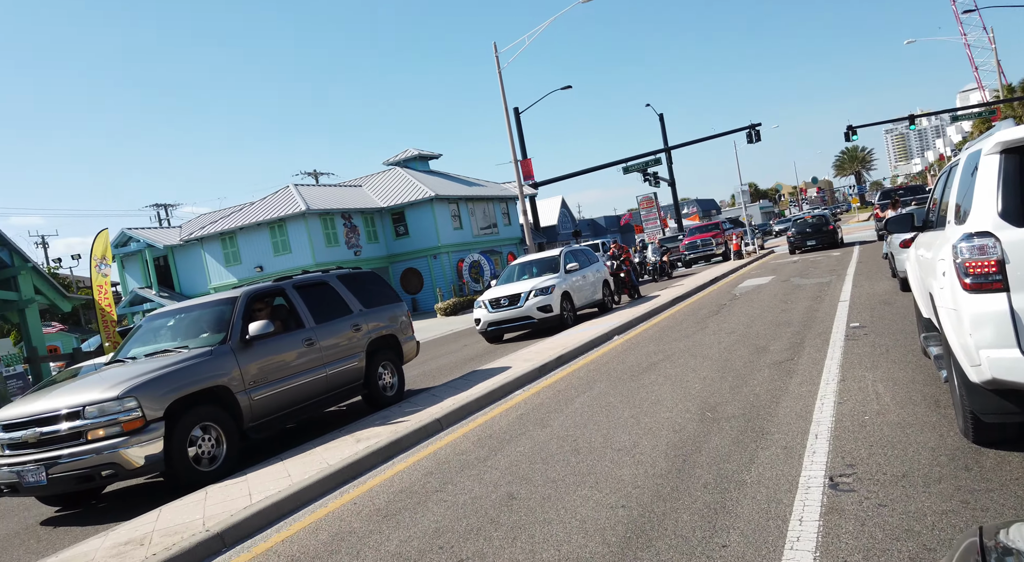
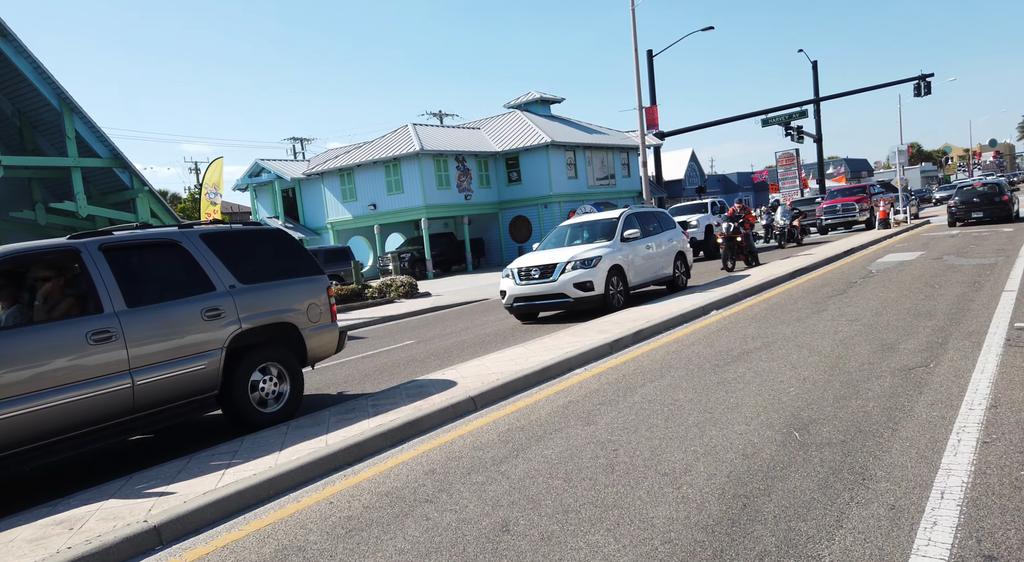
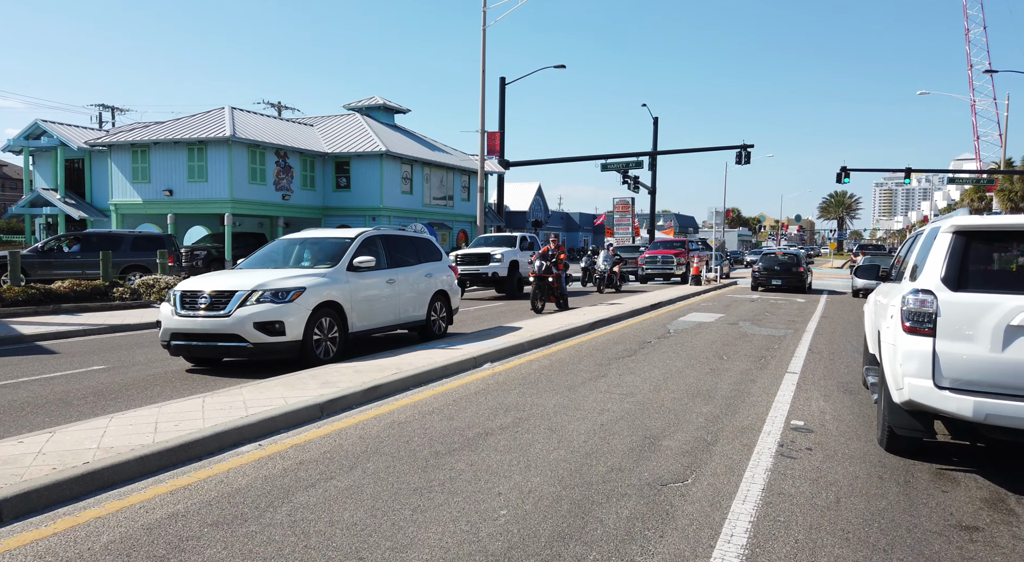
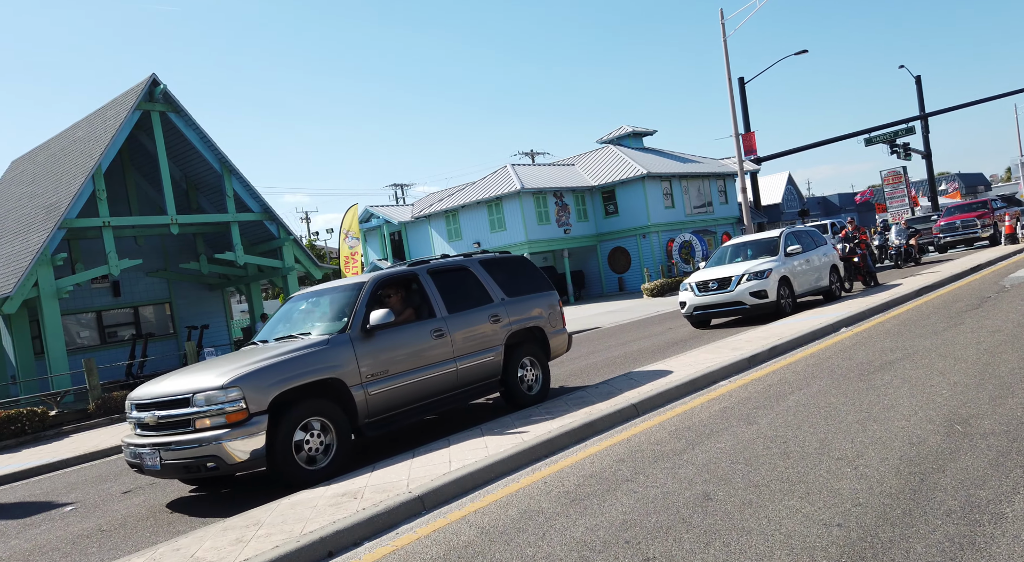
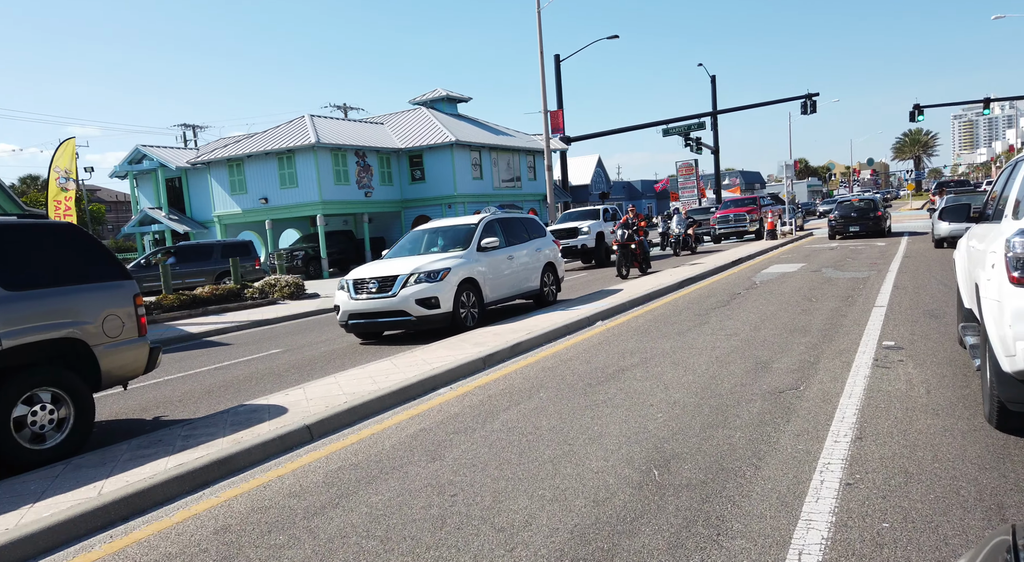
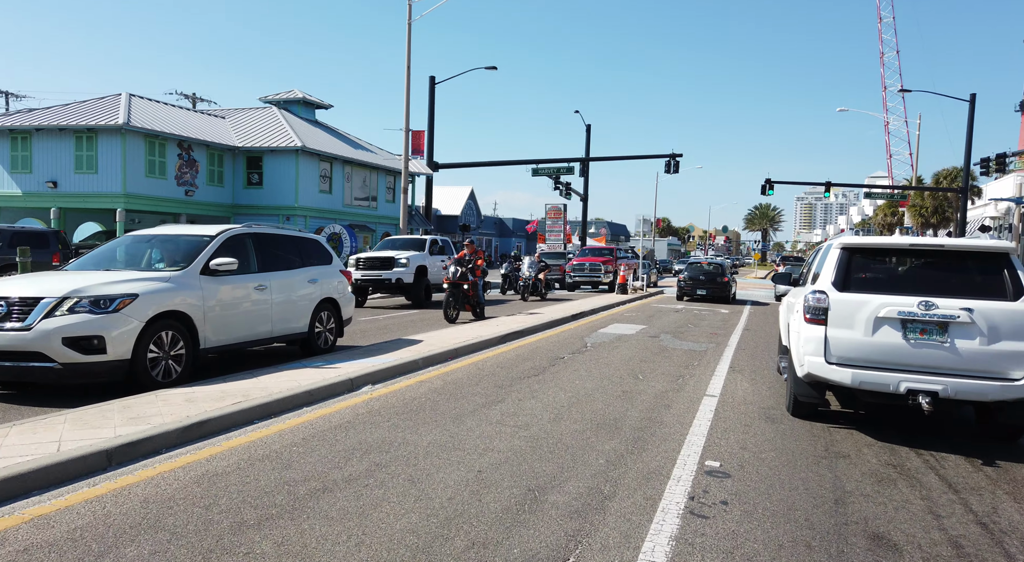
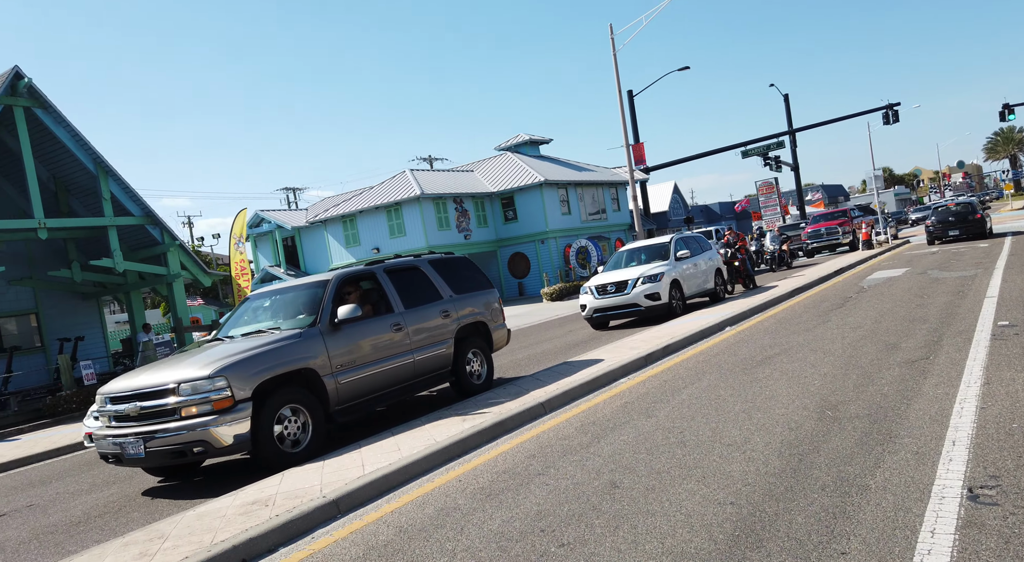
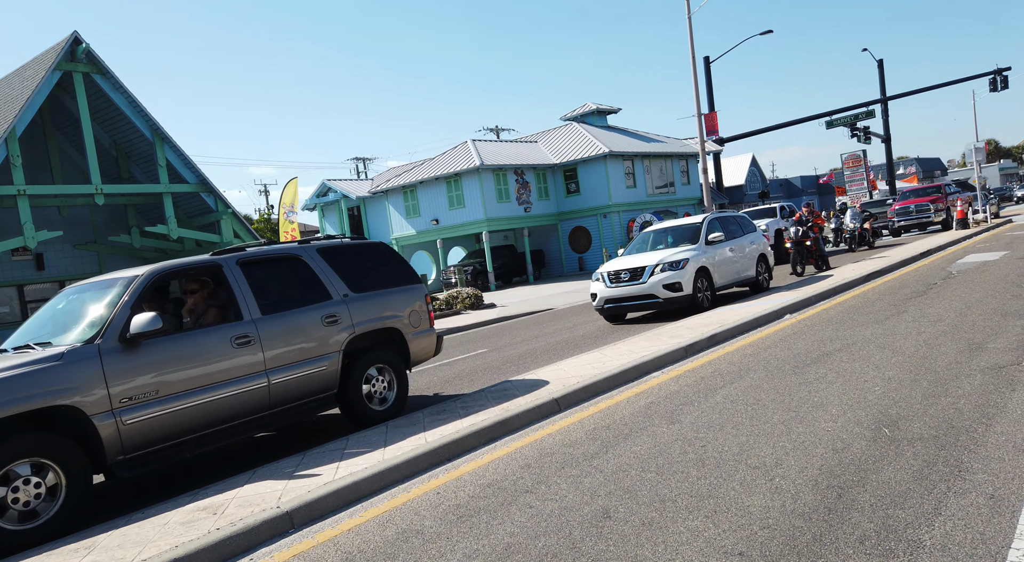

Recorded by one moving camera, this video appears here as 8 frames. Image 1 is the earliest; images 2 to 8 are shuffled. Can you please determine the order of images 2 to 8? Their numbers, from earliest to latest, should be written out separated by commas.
7, 4, 8, 2, 5, 3, 6
